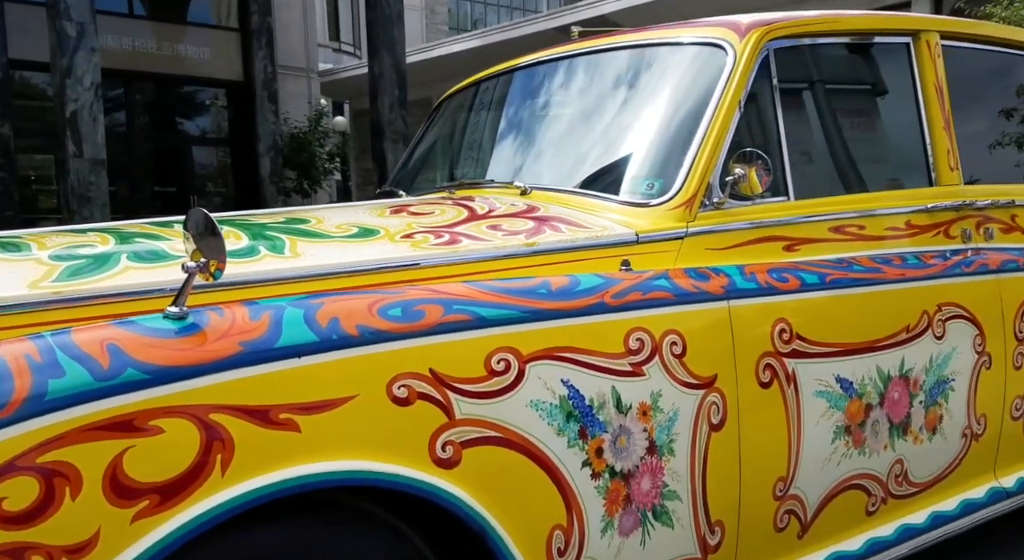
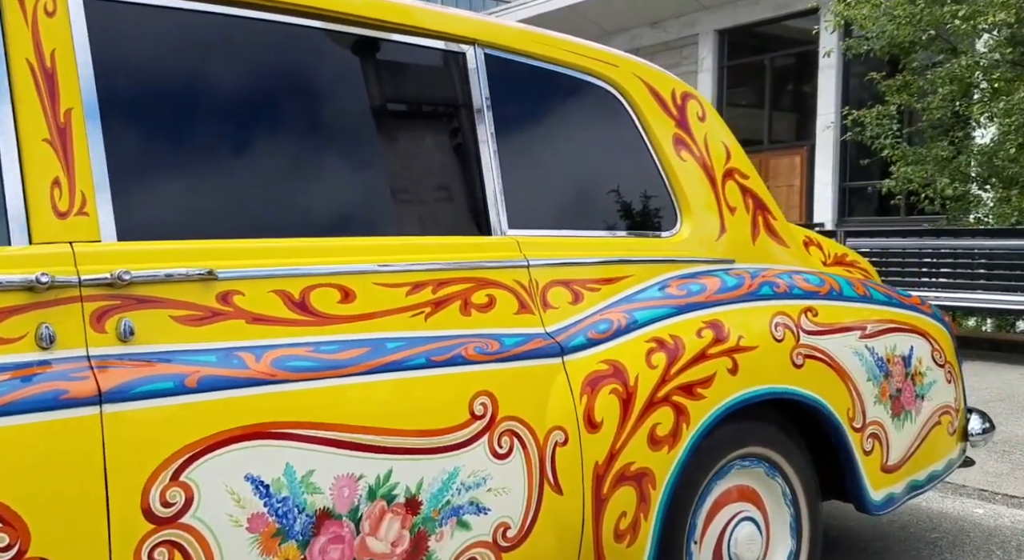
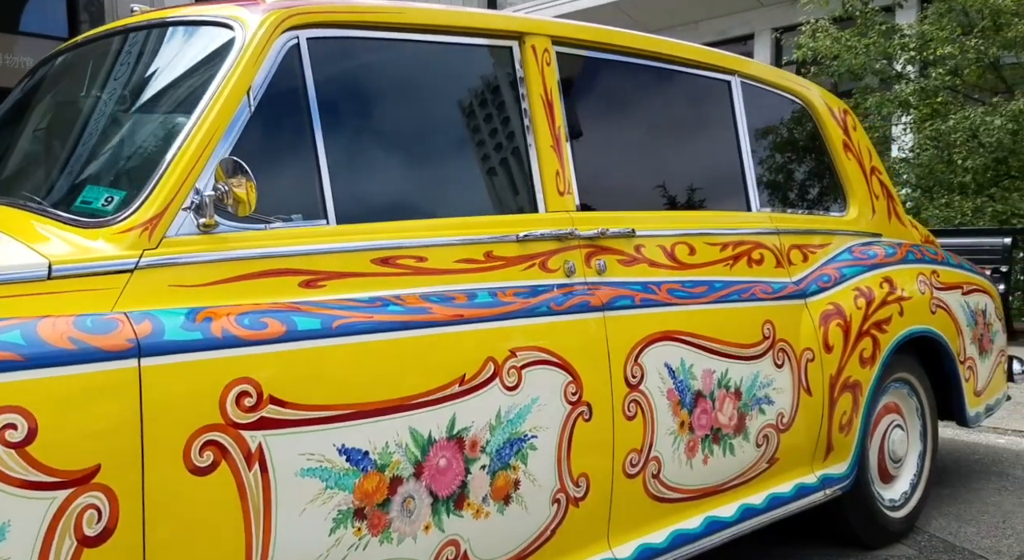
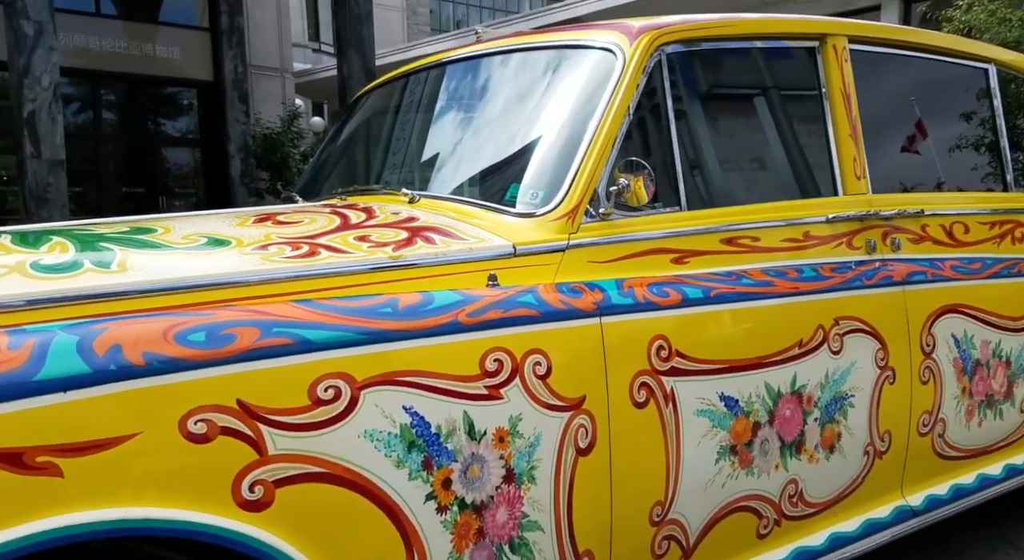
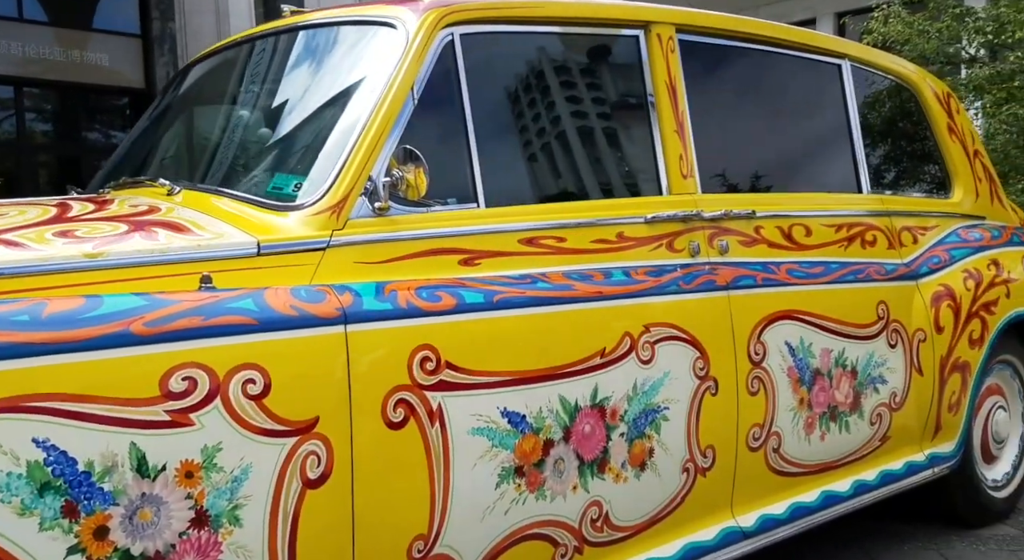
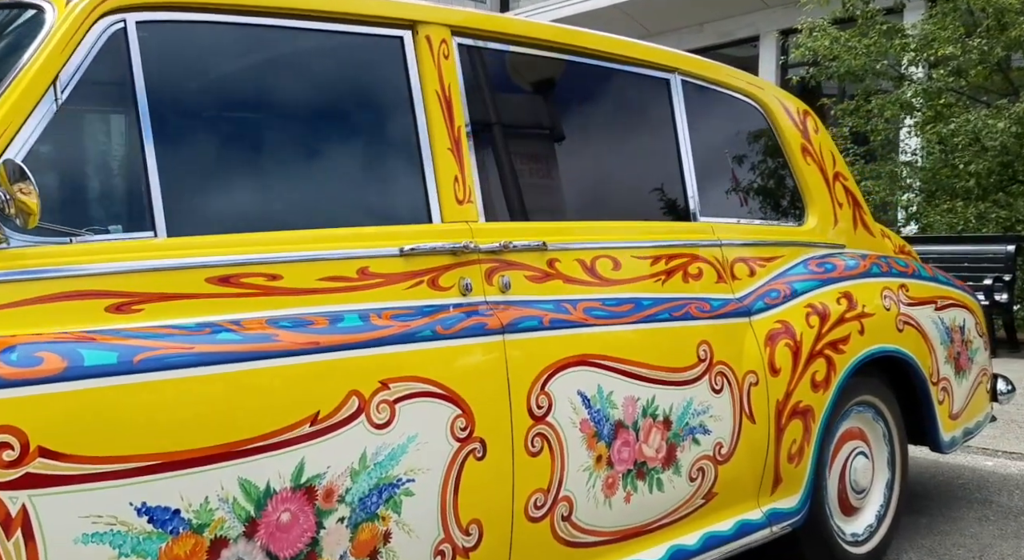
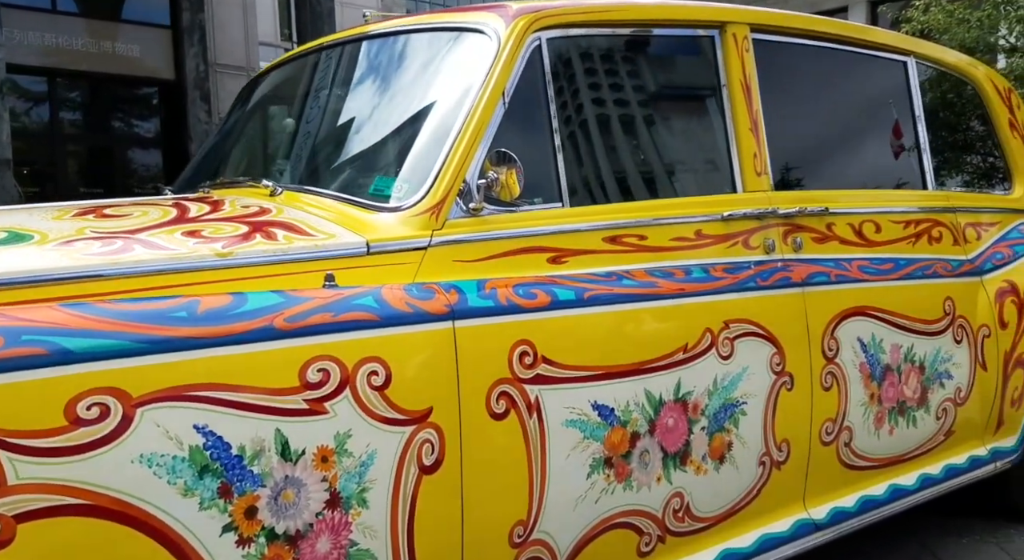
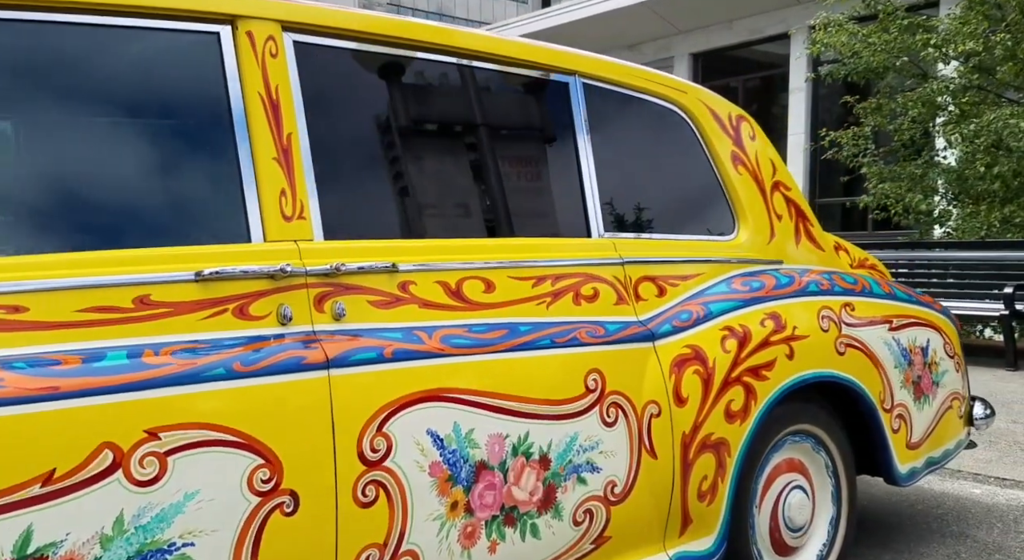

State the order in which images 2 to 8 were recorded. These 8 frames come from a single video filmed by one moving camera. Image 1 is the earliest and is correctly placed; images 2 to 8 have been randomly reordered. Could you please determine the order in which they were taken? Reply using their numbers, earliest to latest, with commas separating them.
4, 7, 5, 3, 6, 8, 2
